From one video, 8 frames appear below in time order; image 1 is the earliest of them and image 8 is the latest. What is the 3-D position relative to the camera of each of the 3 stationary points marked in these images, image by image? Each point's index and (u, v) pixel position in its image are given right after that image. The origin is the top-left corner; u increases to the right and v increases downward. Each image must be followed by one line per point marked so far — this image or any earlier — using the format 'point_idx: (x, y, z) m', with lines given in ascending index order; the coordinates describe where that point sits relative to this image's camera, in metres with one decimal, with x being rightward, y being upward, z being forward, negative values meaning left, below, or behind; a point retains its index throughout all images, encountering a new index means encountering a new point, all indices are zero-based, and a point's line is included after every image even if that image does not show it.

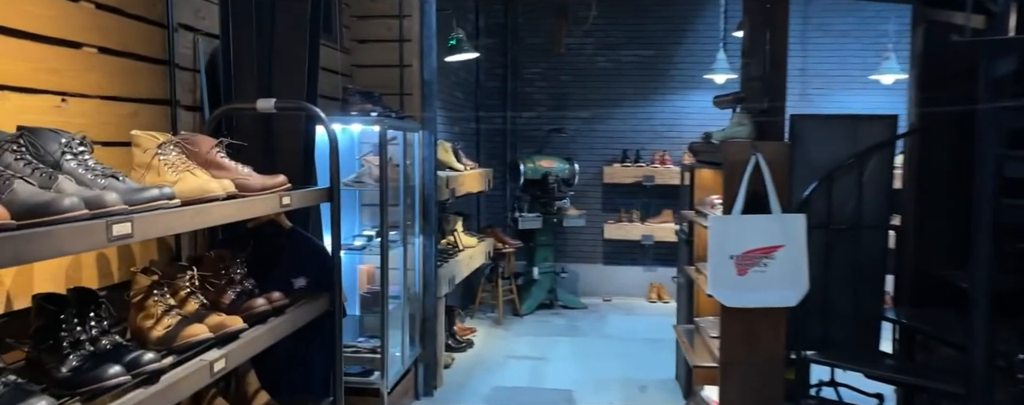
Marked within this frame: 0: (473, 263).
0: (-0.3, -0.4, +5.0) m
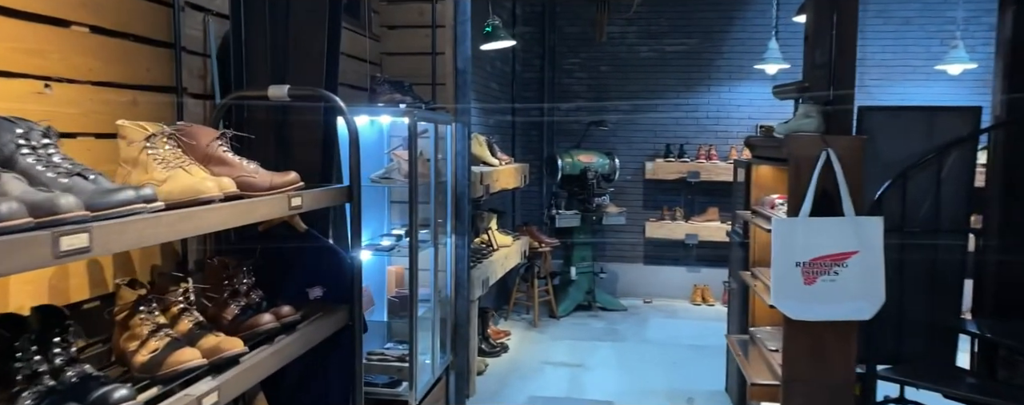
0: (0.0, -0.4, +4.7) m
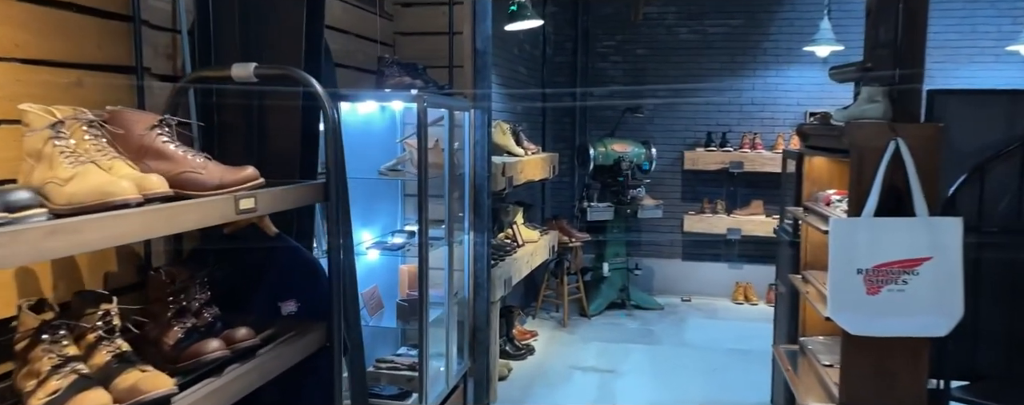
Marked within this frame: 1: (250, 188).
0: (+0.1, -0.3, +4.4) m
1: (-0.5, 0.0, +1.4) m
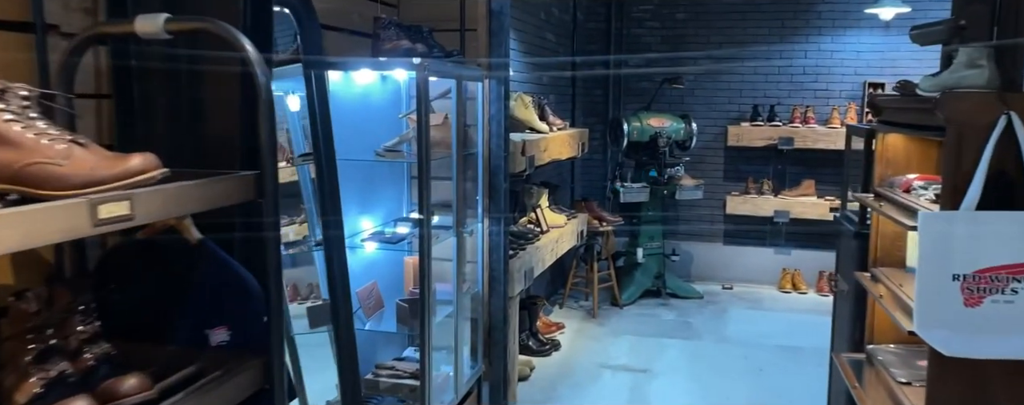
0: (+0.3, -0.2, +4.0) m
1: (-0.5, 0.0, +1.0) m
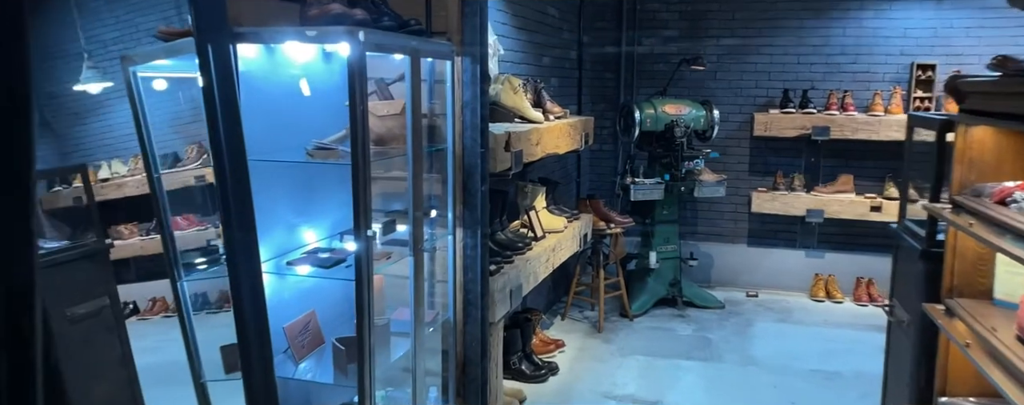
0: (+0.2, -0.2, +3.4) m
1: (-0.6, 0.0, +0.4) m
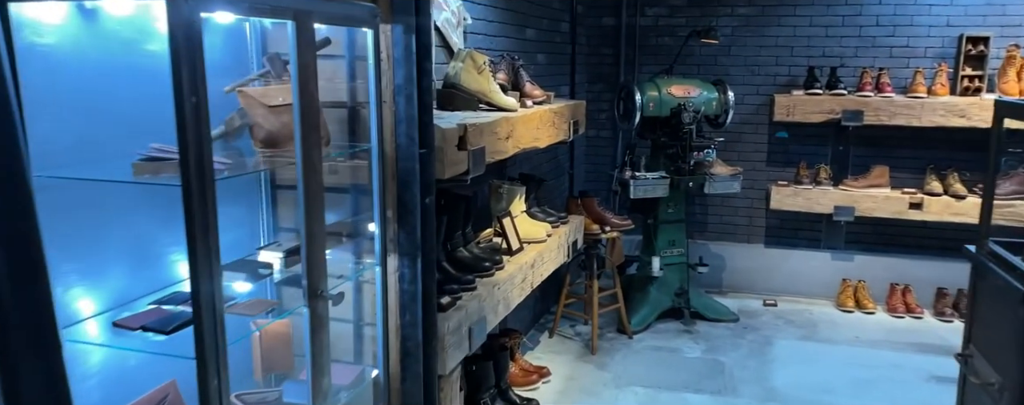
0: (+0.1, -0.3, +2.8) m
1: (-0.8, -0.1, -0.2) m
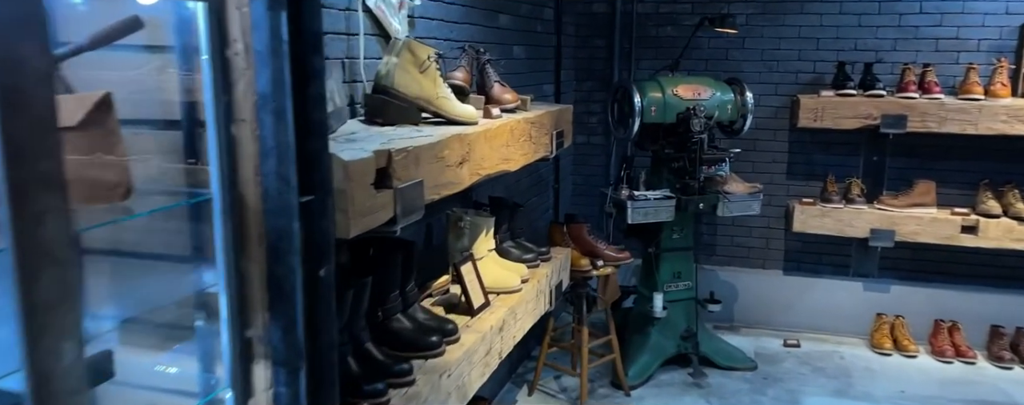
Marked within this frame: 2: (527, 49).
0: (0.0, -0.4, +2.1) m
1: (-0.8, -0.3, -0.9) m
2: (+0.1, +0.6, +3.1) m
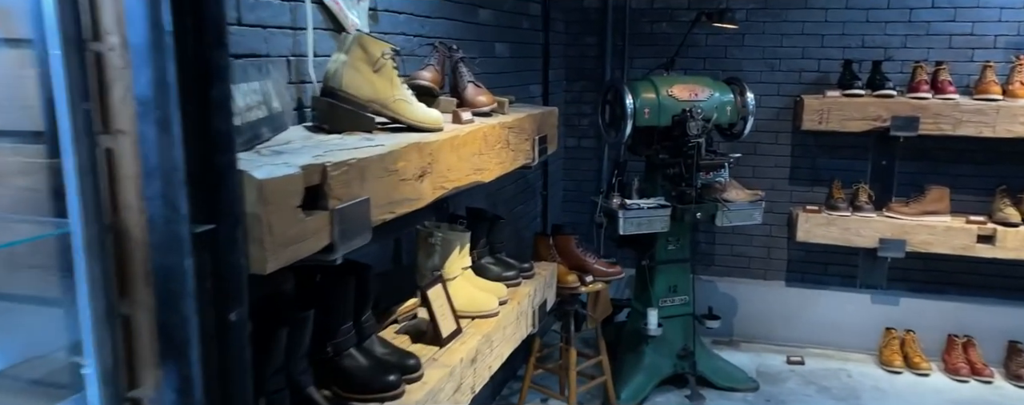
0: (-0.1, -0.4, +1.9) m
1: (-0.9, -0.3, -1.1) m
2: (0.0, +0.6, +2.9) m
